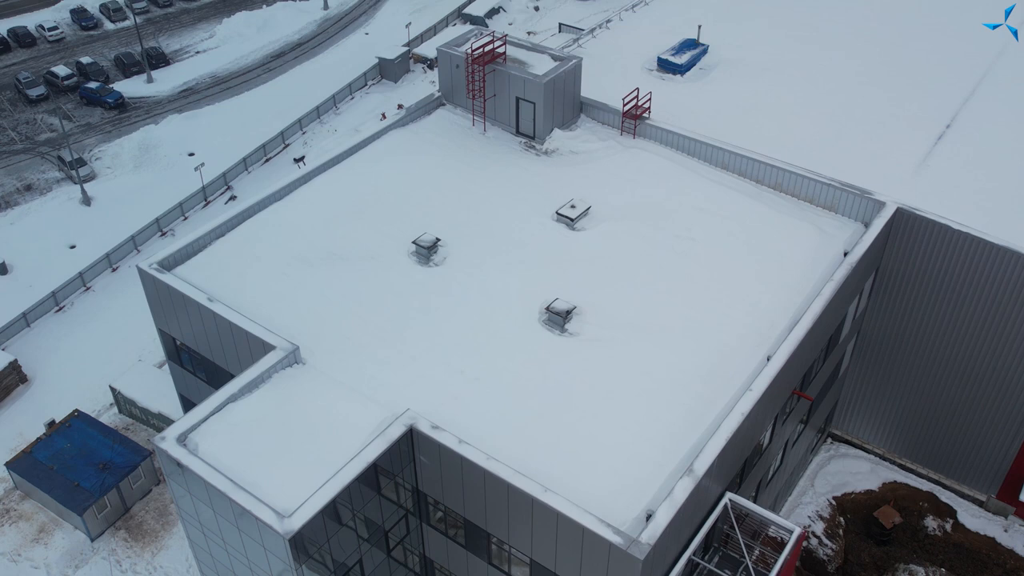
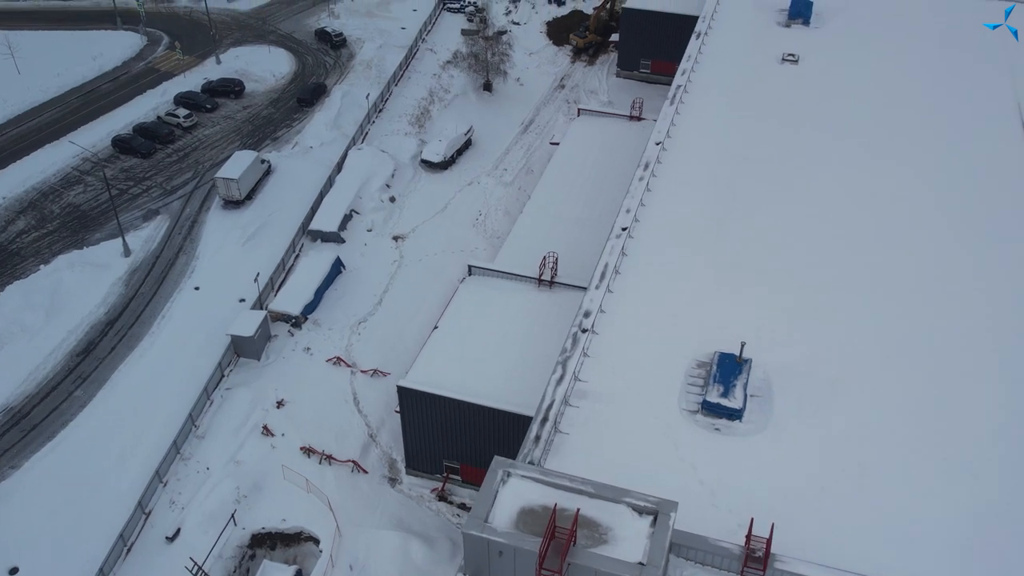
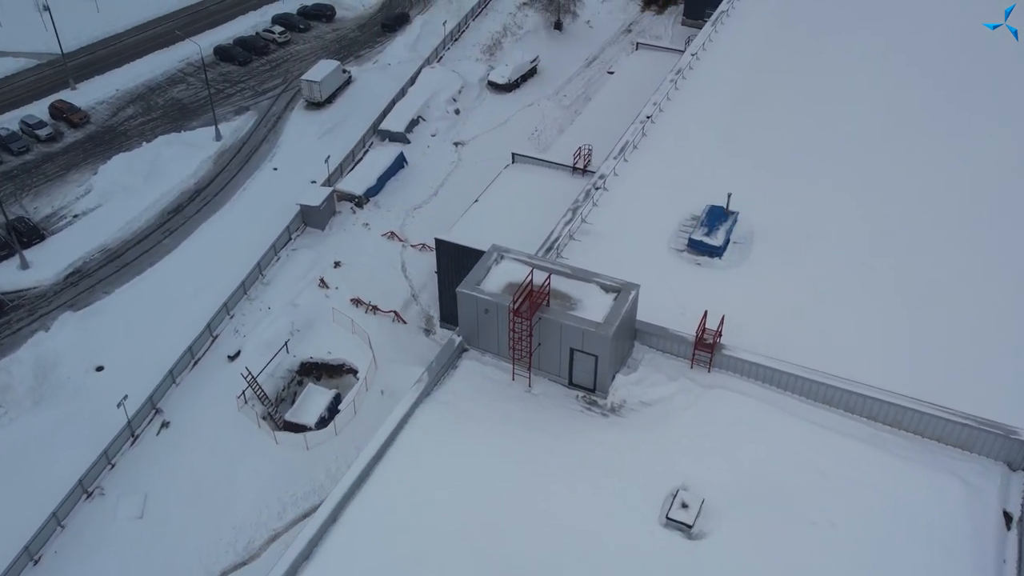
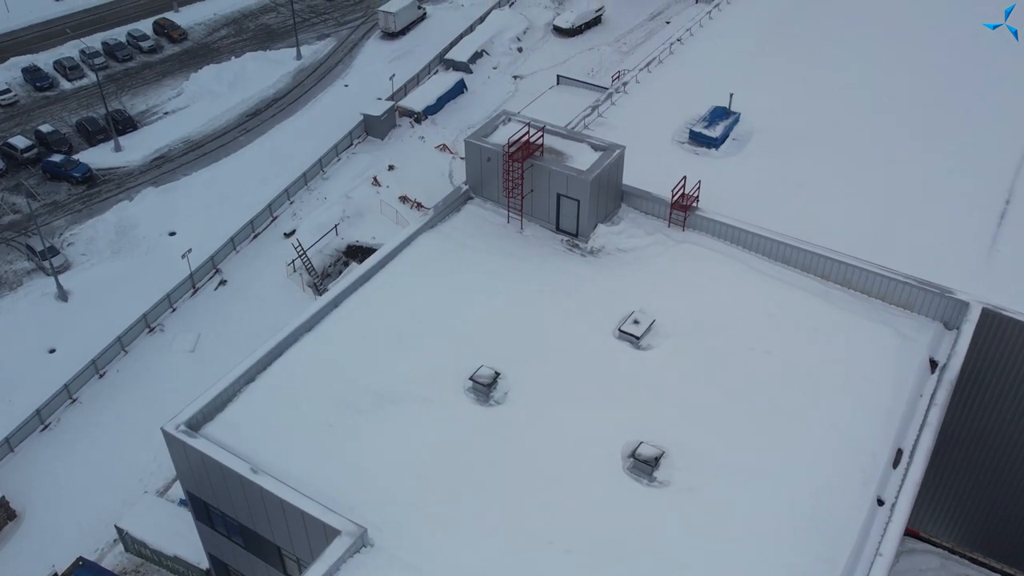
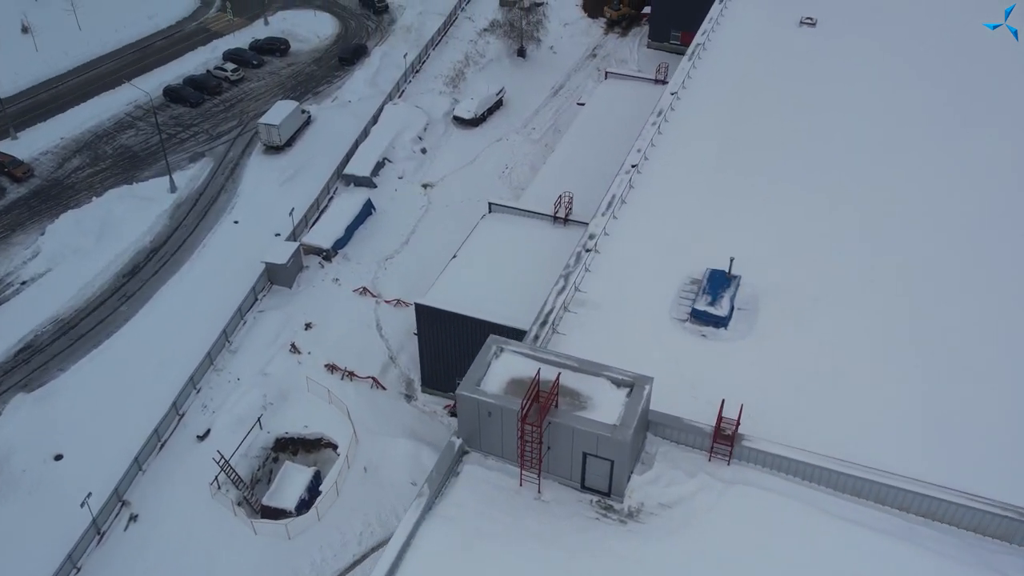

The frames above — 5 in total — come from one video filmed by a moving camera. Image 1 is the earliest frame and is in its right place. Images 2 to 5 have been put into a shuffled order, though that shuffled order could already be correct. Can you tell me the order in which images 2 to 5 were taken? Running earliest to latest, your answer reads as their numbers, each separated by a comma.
4, 3, 5, 2
